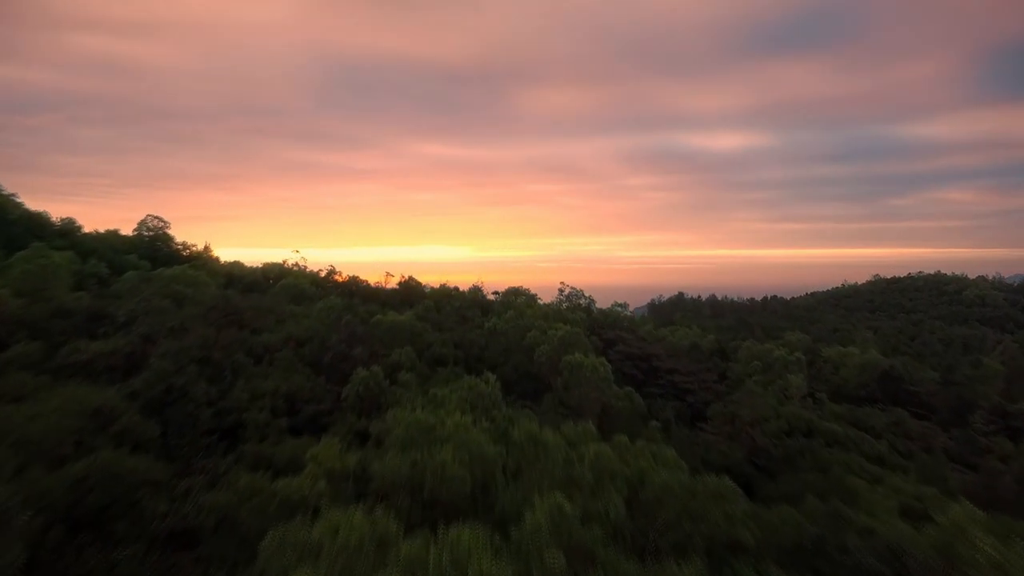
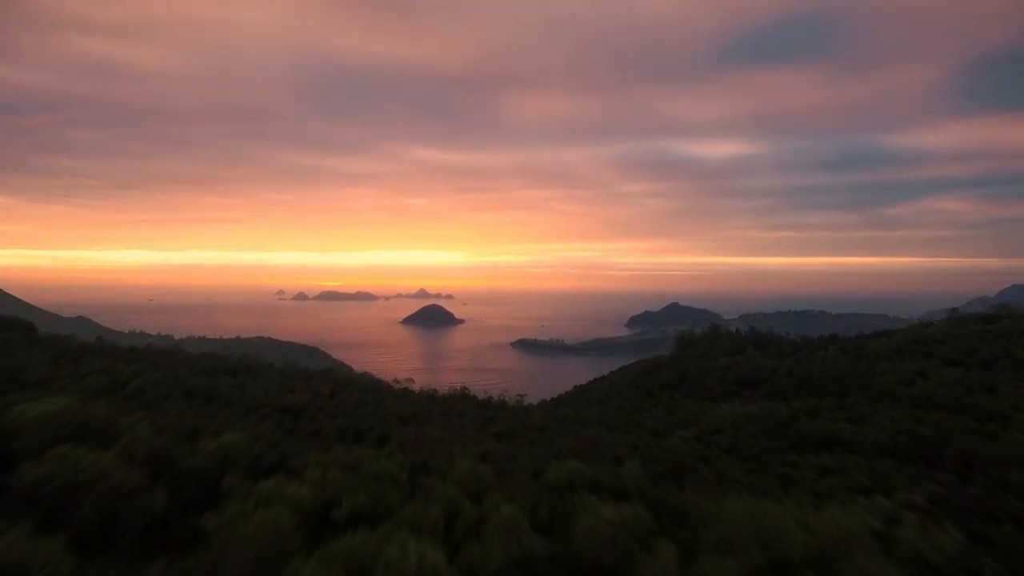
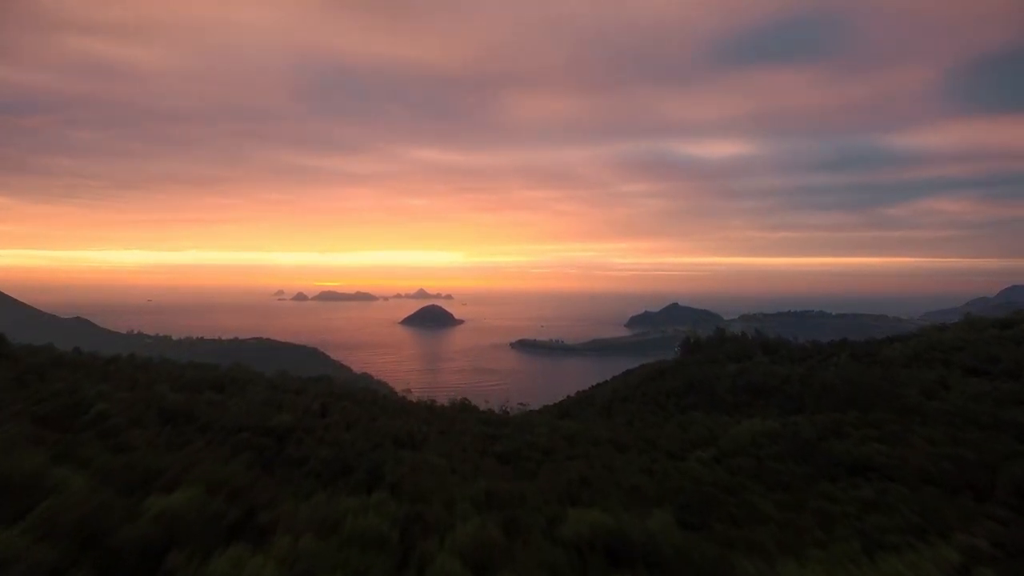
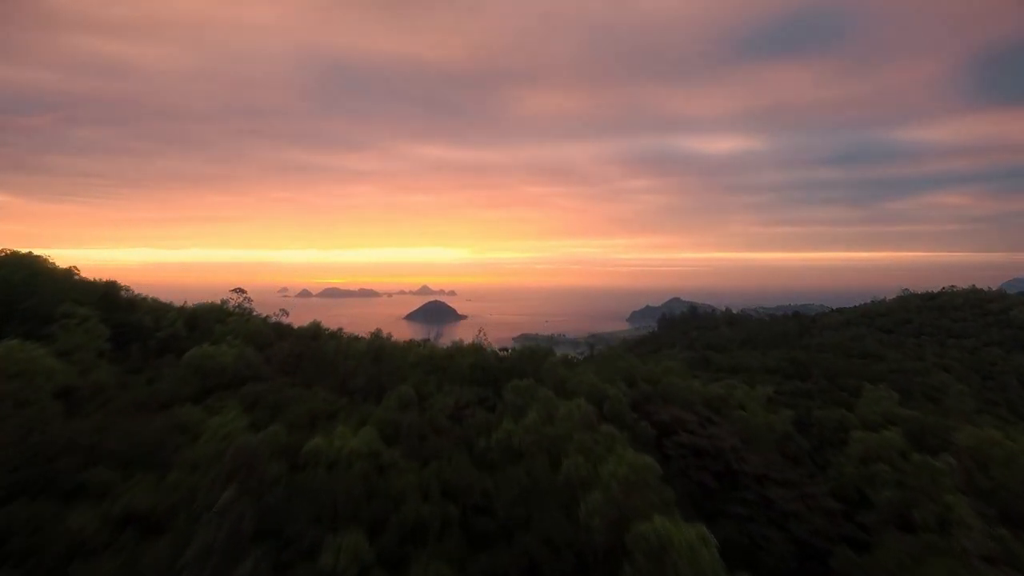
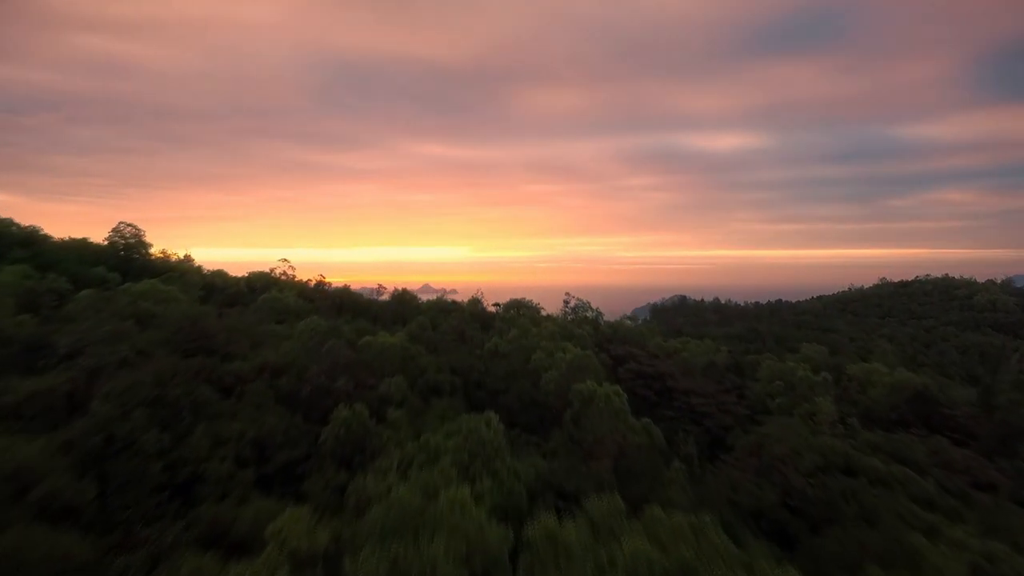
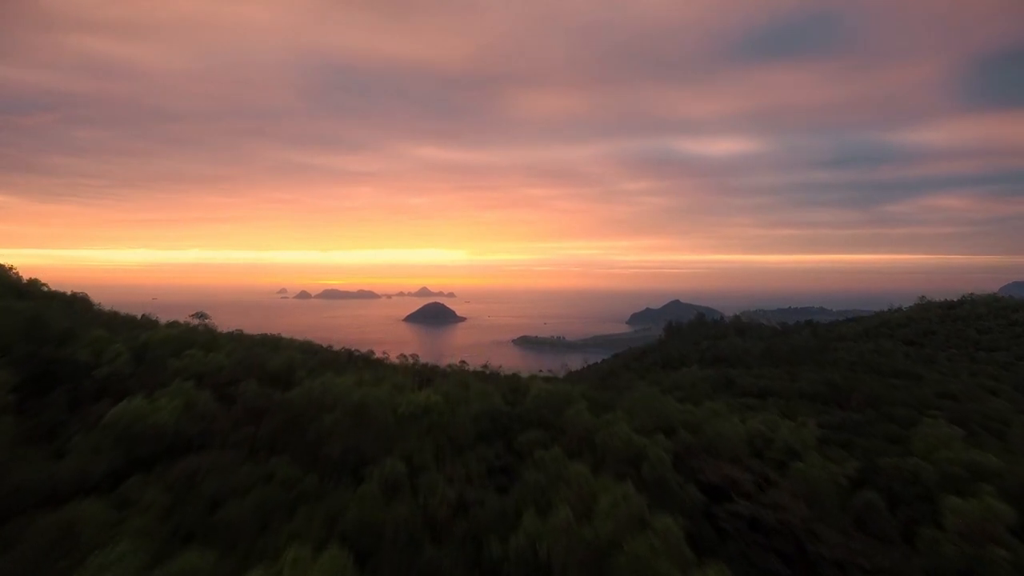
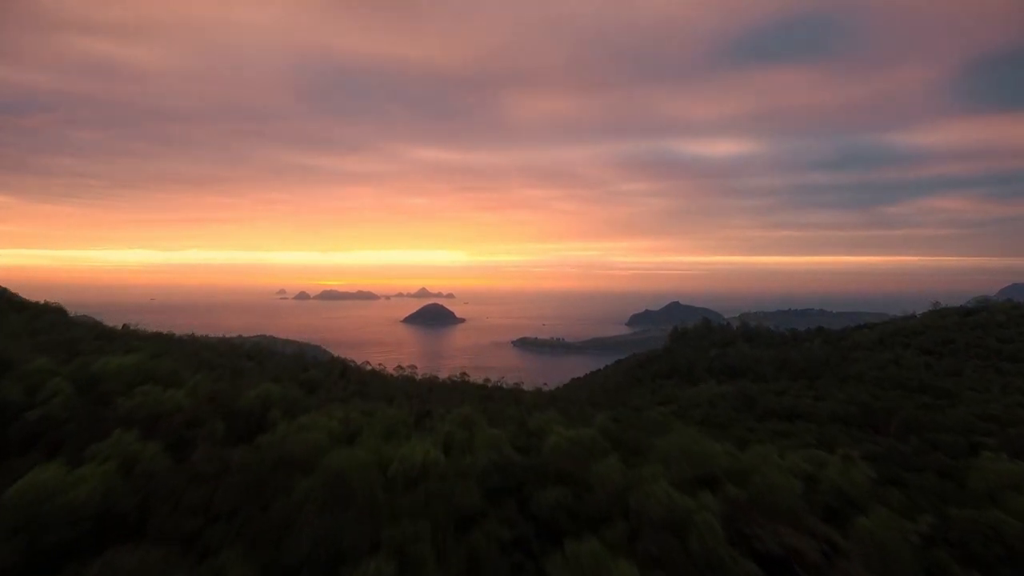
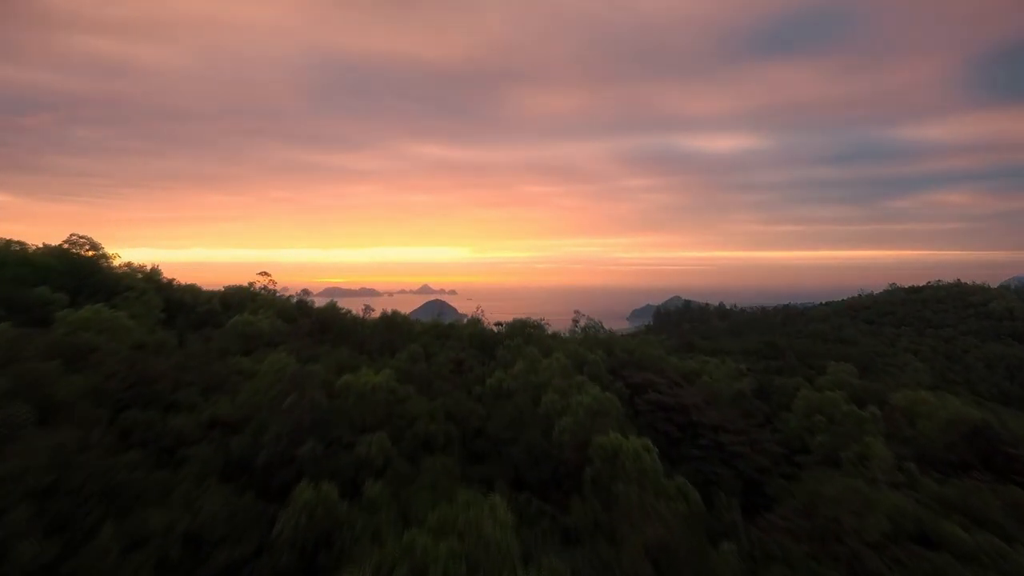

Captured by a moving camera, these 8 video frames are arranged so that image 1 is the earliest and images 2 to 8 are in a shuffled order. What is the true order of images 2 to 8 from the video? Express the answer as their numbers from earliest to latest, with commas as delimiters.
5, 8, 4, 6, 7, 2, 3
